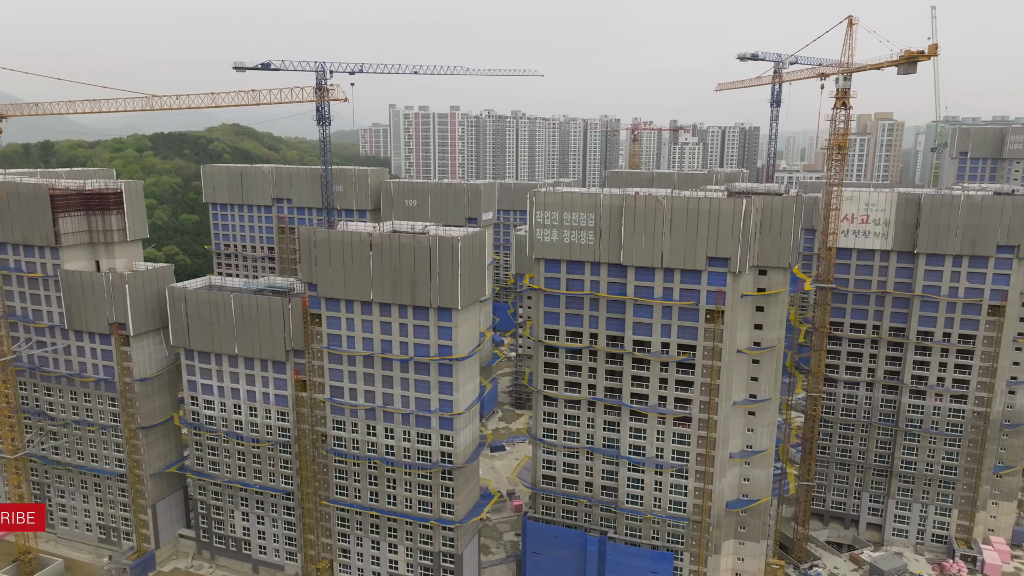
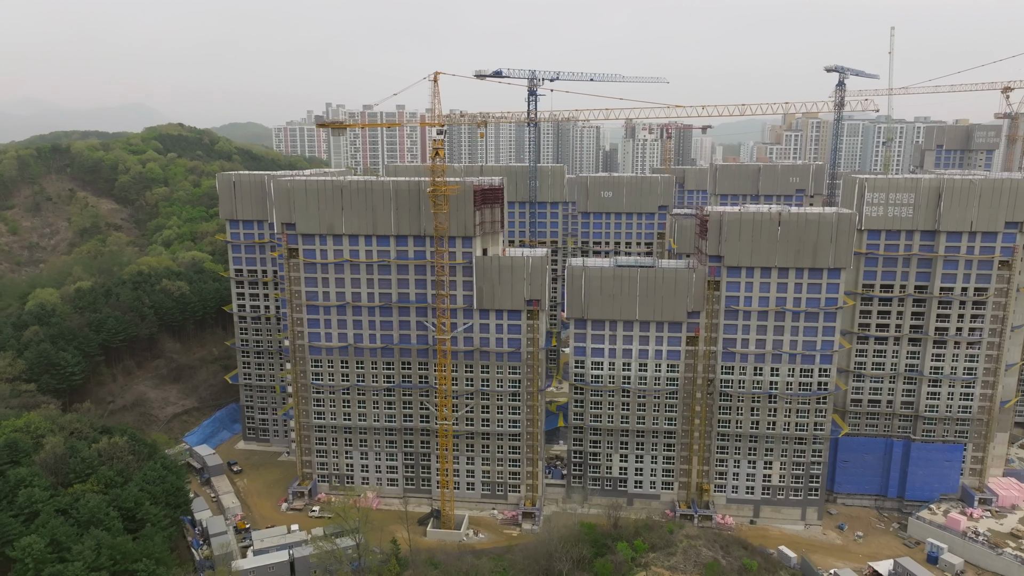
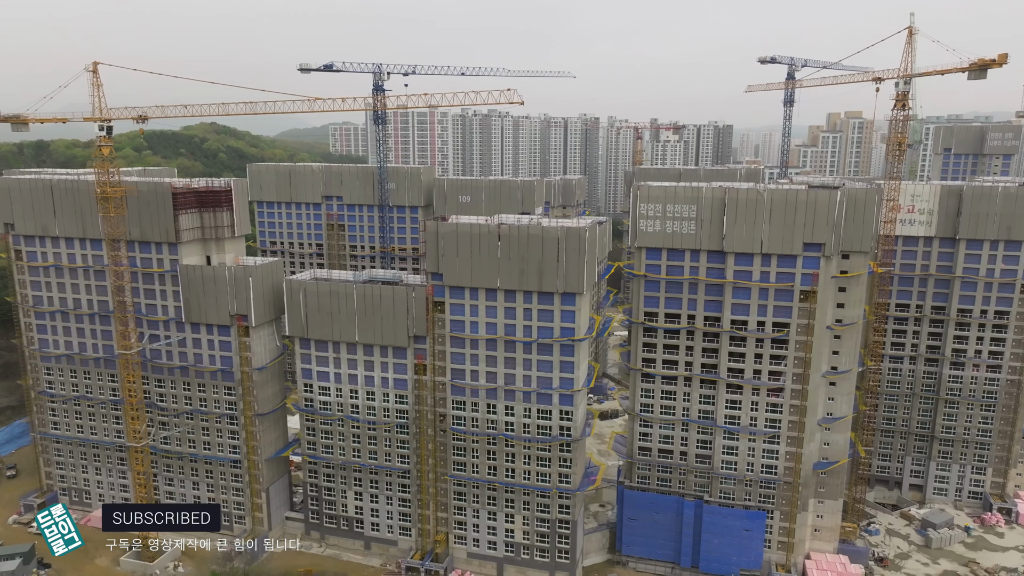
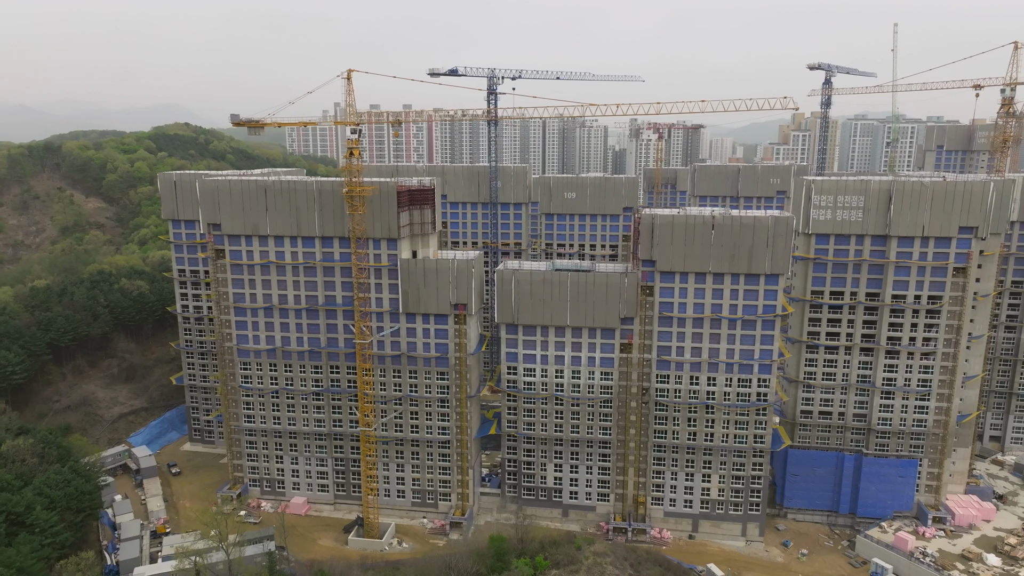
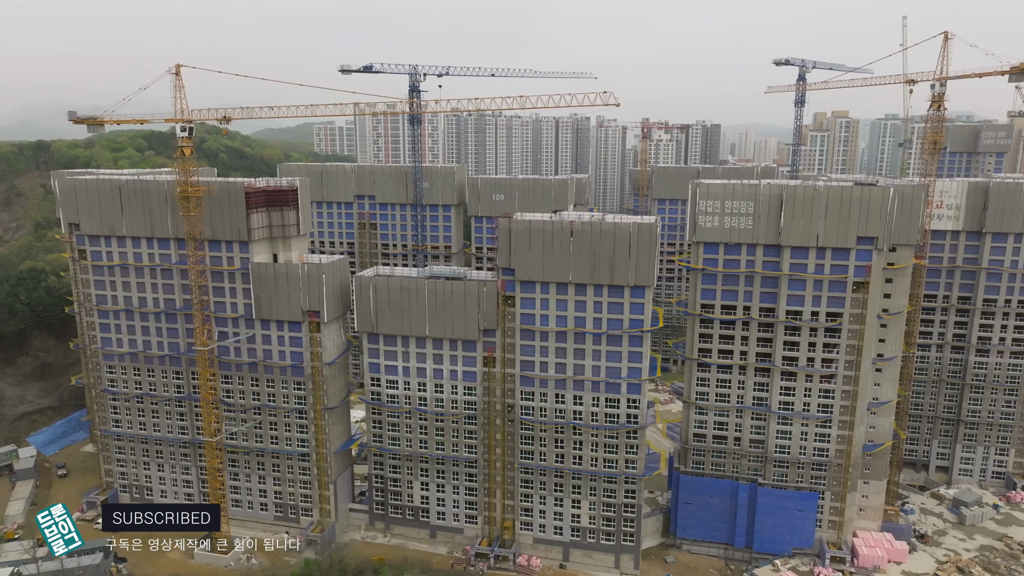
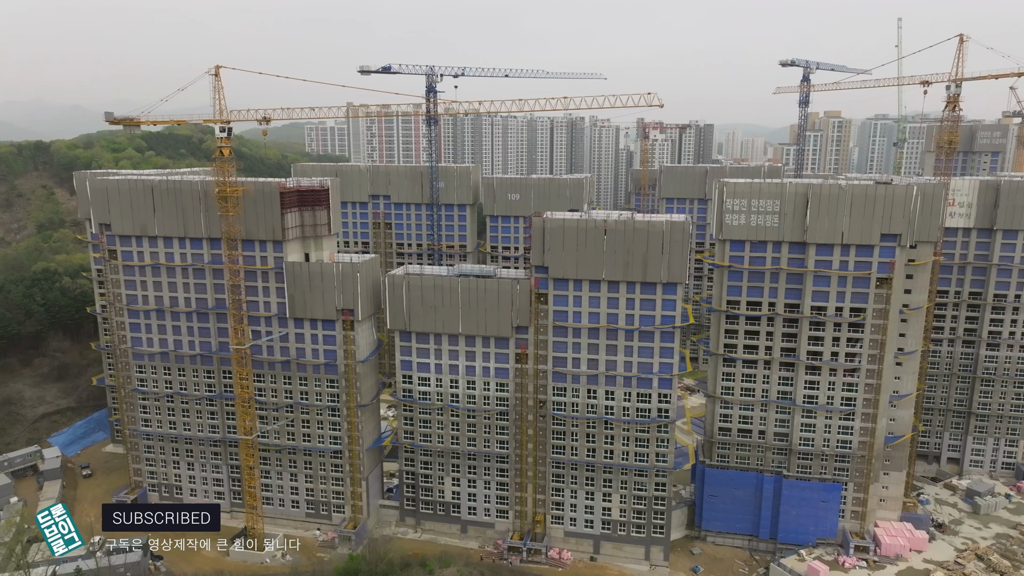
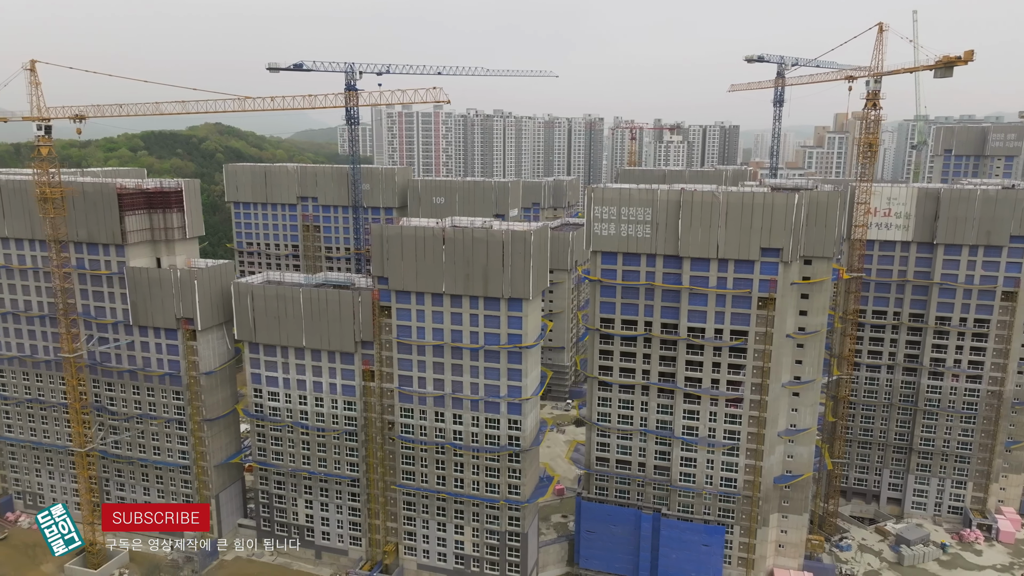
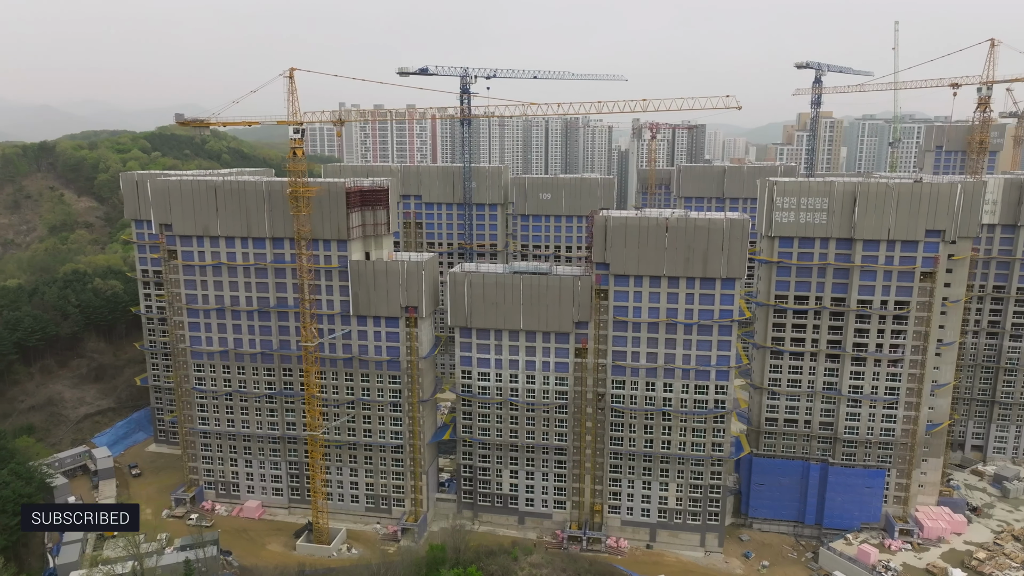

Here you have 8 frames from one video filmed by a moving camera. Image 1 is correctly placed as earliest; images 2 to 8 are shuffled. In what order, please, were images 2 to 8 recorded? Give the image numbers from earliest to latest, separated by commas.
7, 3, 5, 6, 8, 4, 2
